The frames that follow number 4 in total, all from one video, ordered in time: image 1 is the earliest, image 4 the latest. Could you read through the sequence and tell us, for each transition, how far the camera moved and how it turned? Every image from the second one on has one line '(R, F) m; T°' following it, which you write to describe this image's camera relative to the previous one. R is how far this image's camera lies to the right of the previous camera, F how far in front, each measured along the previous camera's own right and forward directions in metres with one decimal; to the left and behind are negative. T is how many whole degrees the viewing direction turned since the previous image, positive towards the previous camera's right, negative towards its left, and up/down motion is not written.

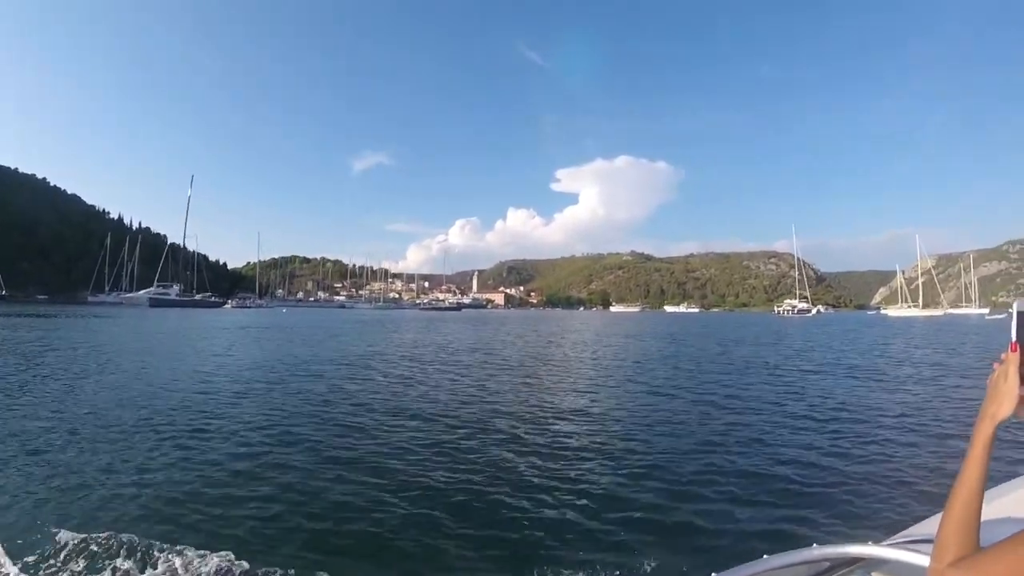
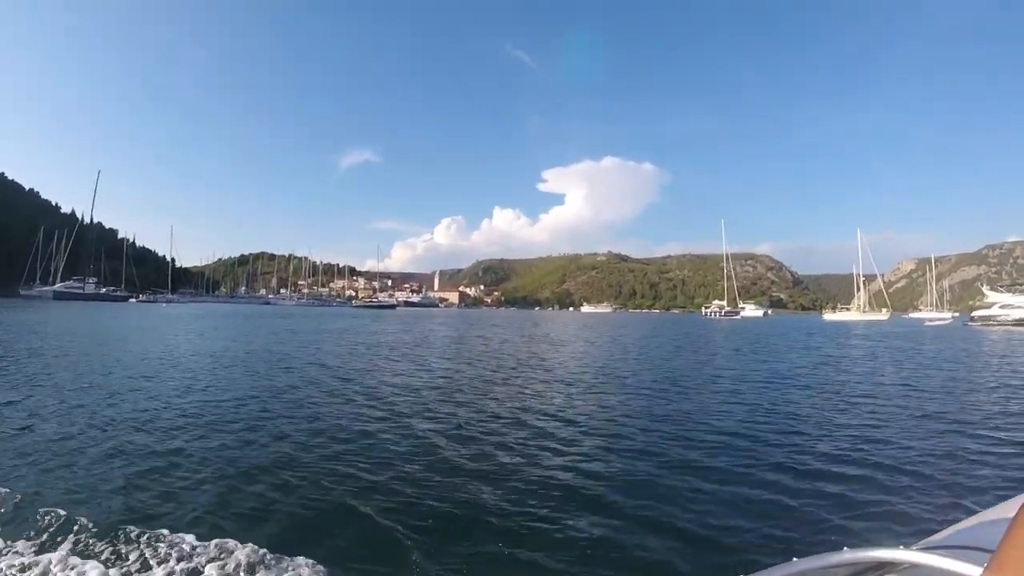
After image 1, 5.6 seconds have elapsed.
(+5.8, -2.6) m; 0°
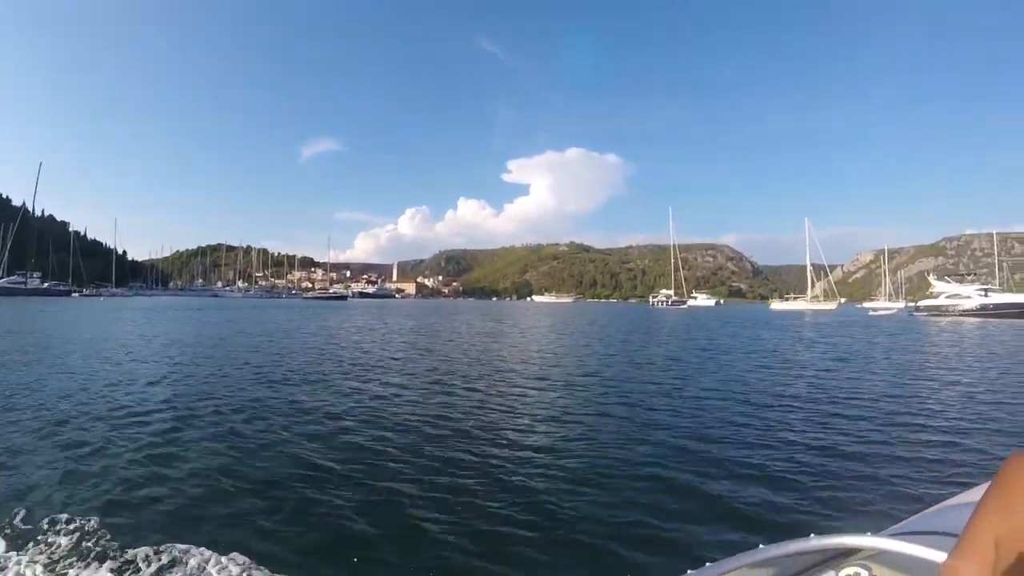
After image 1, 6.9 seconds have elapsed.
(+1.5, -1.5) m; +3°
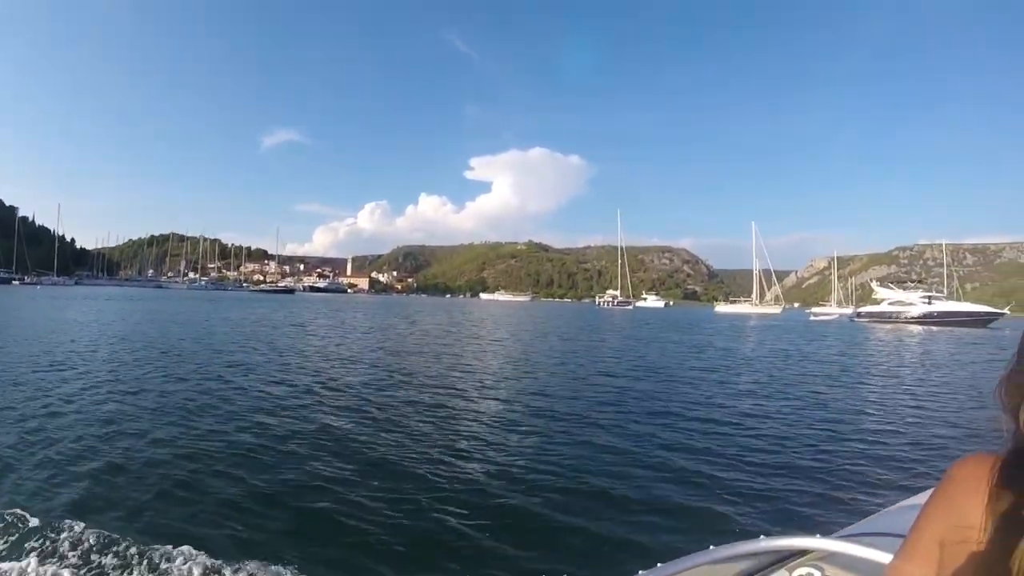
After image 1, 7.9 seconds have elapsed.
(+1.3, -1.6) m; +4°
